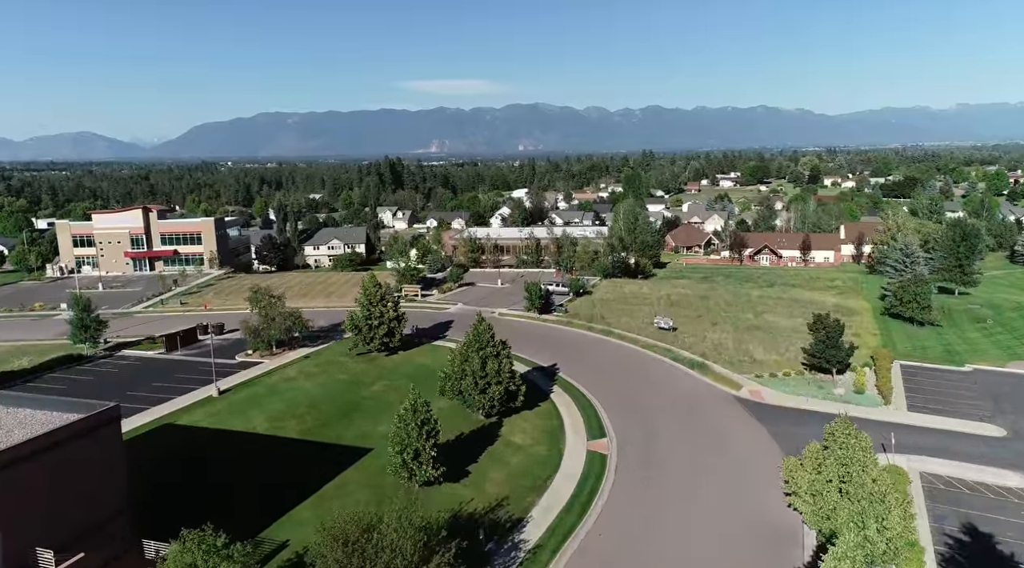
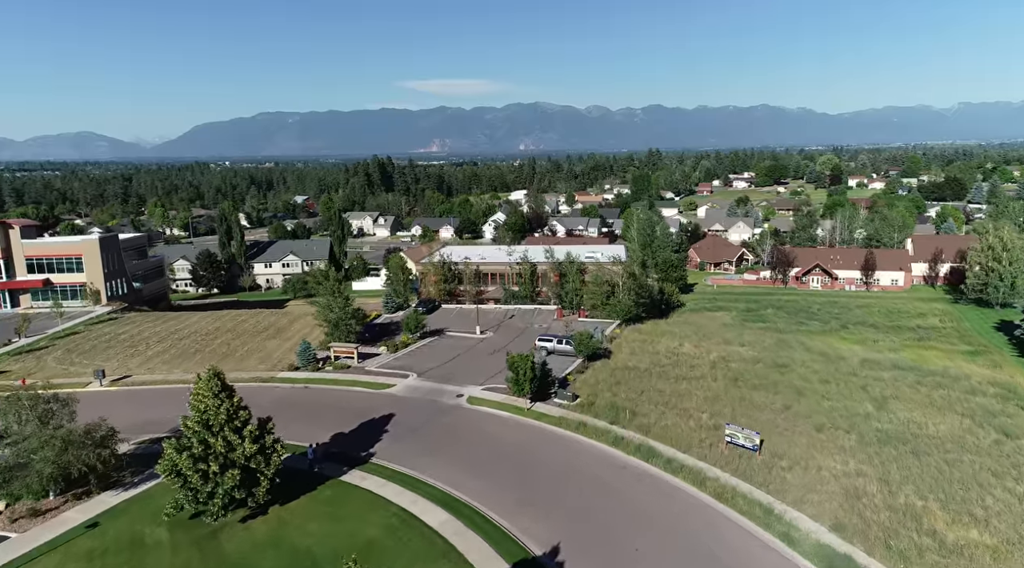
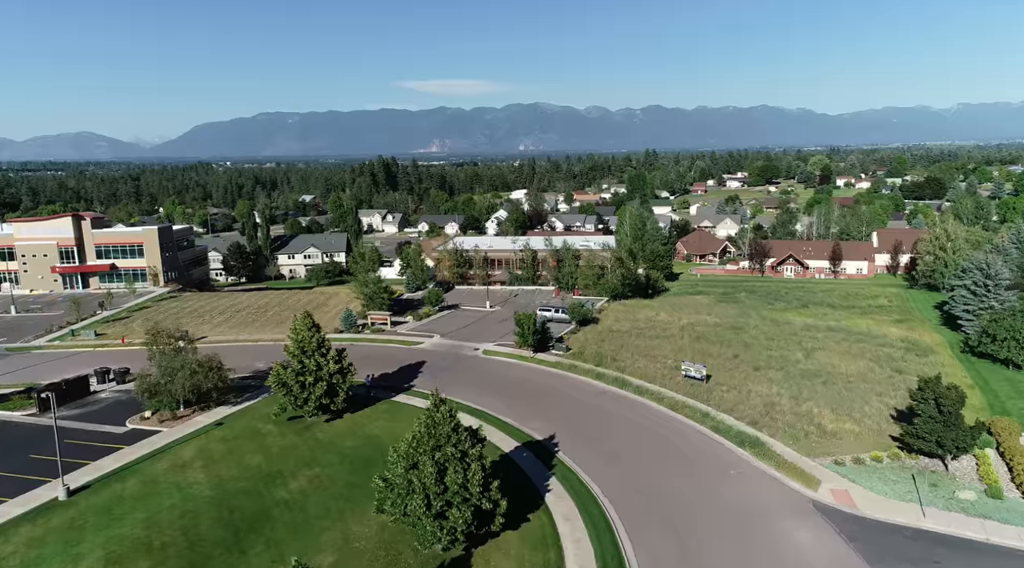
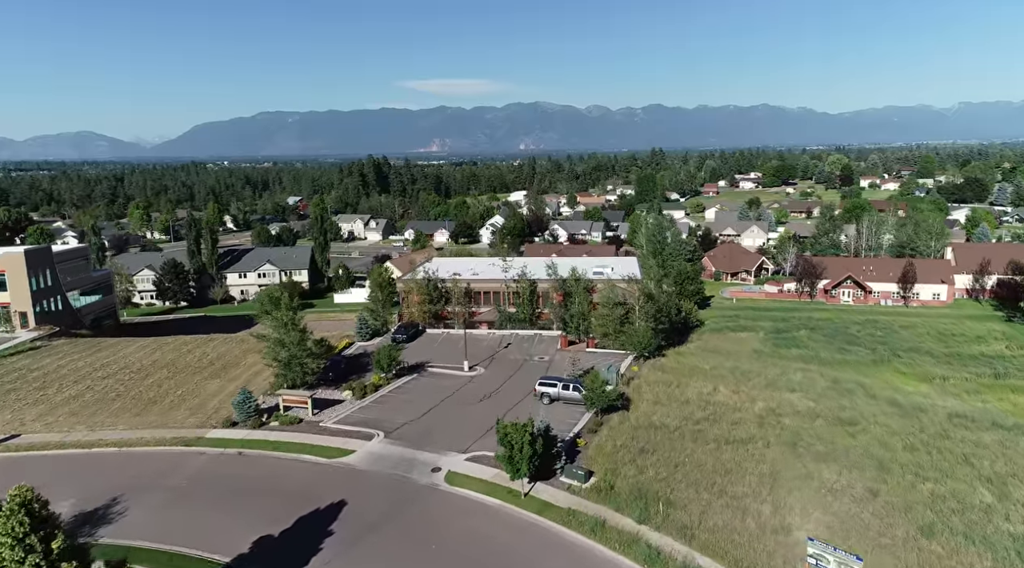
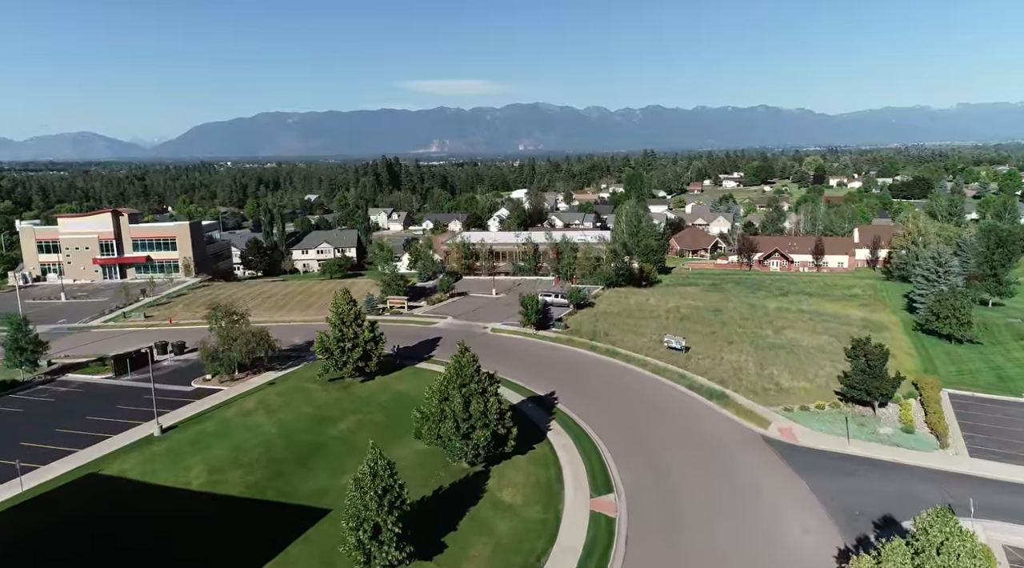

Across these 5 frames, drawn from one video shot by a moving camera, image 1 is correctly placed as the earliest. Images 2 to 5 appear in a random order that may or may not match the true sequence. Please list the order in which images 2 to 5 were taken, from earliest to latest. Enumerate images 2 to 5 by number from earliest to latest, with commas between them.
5, 3, 2, 4
